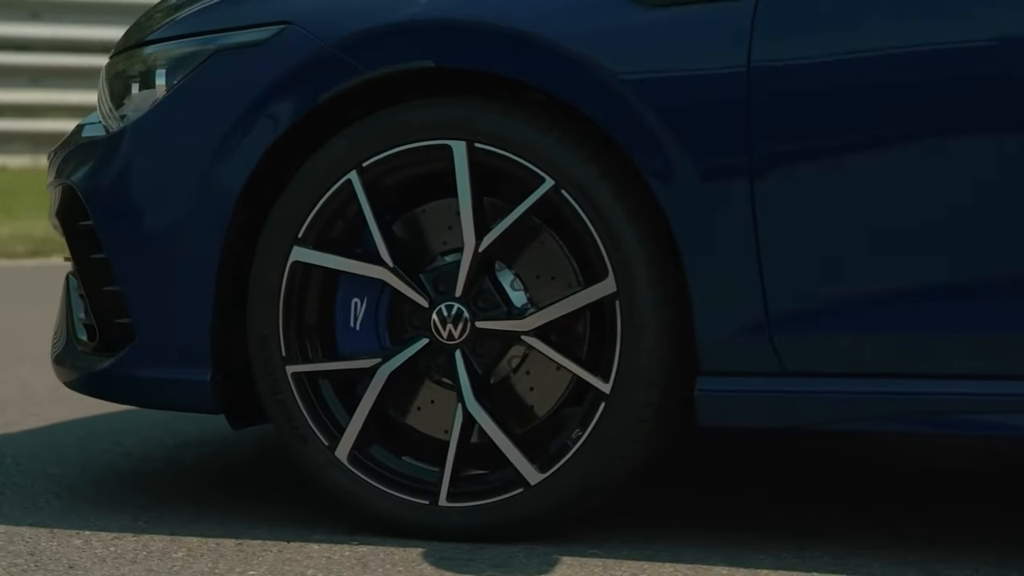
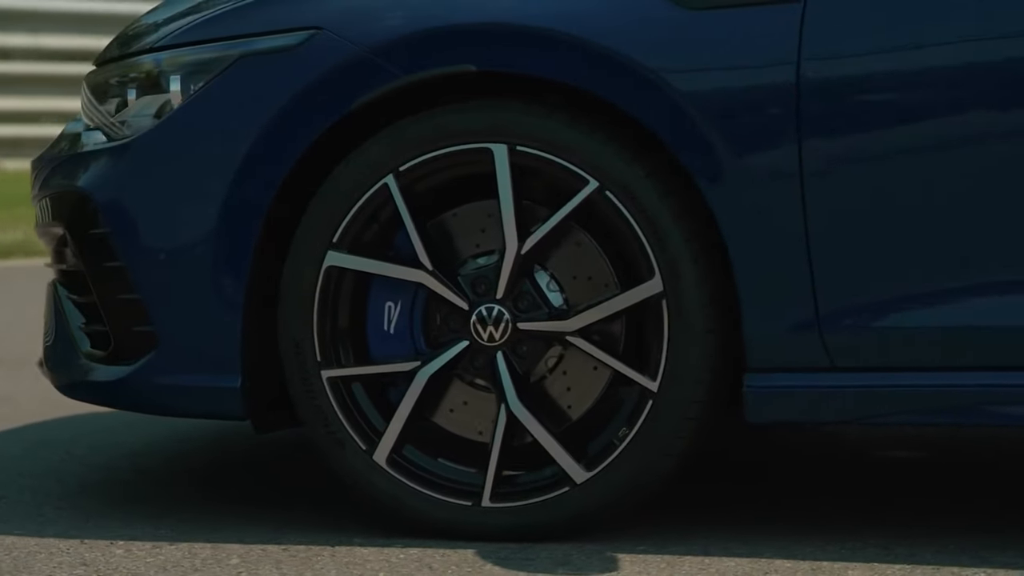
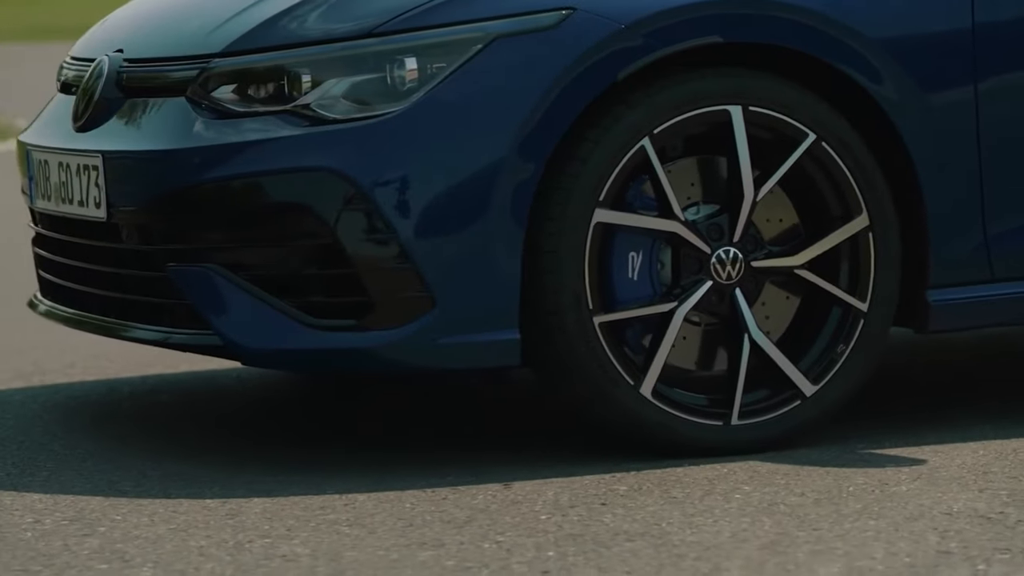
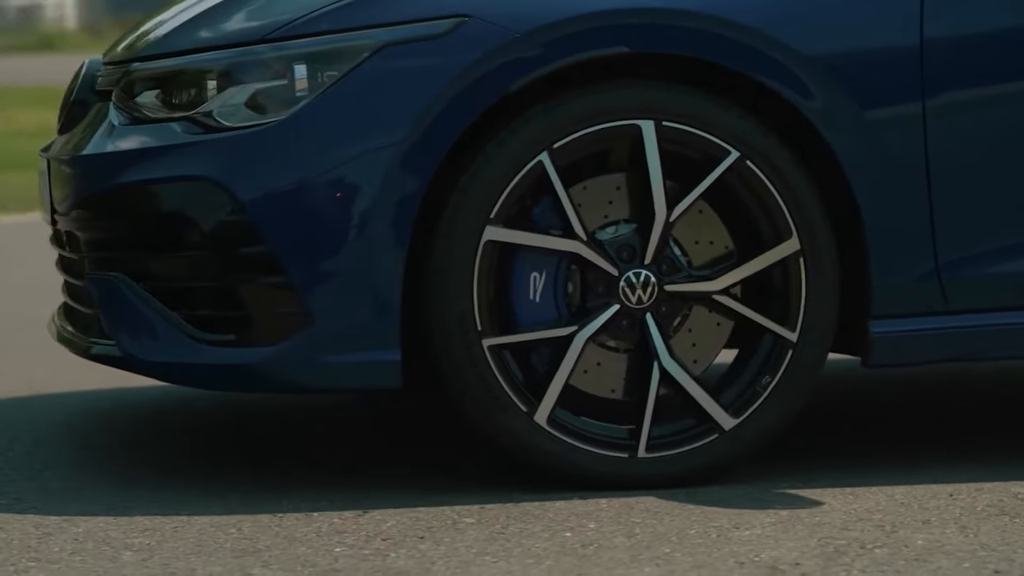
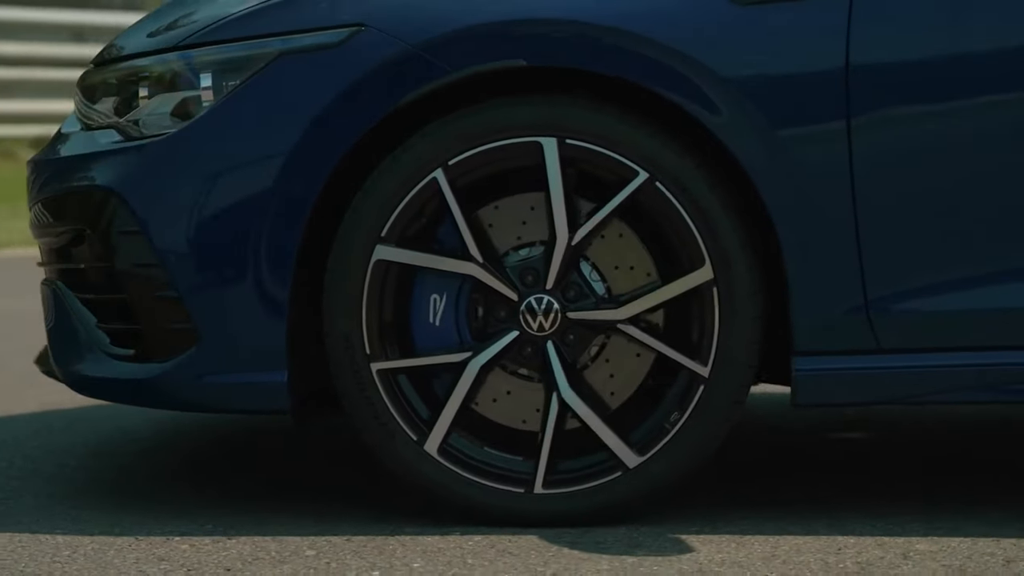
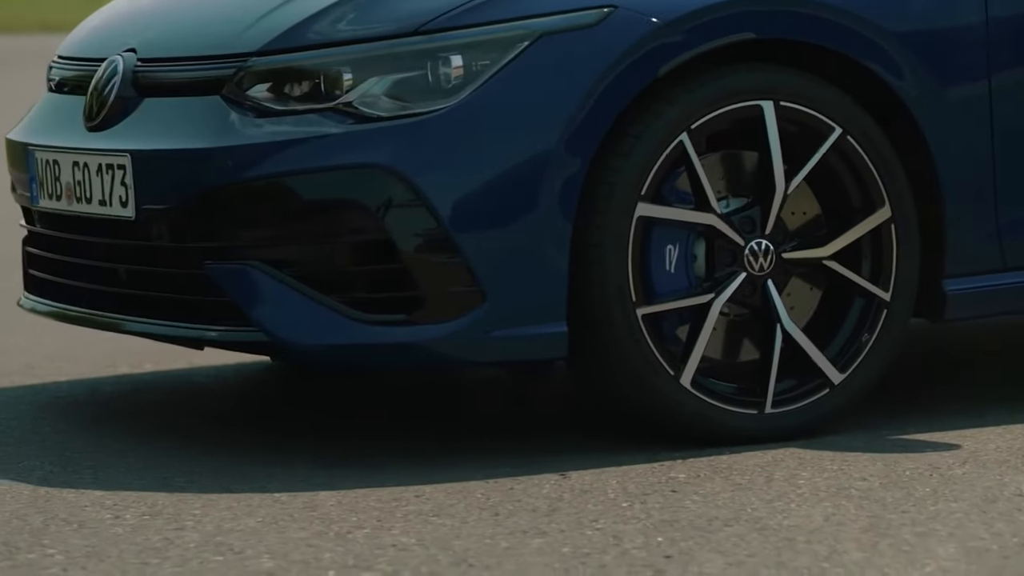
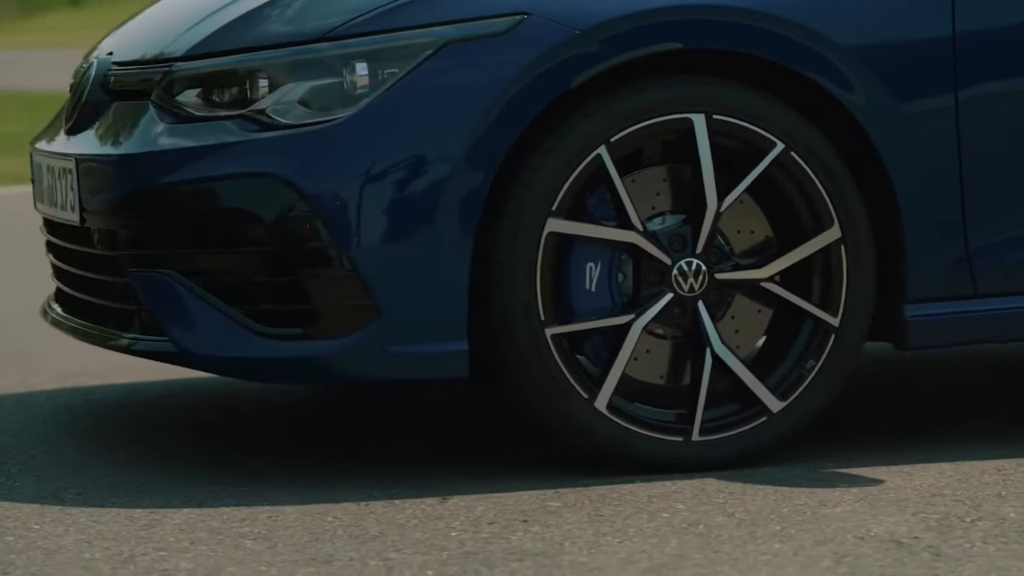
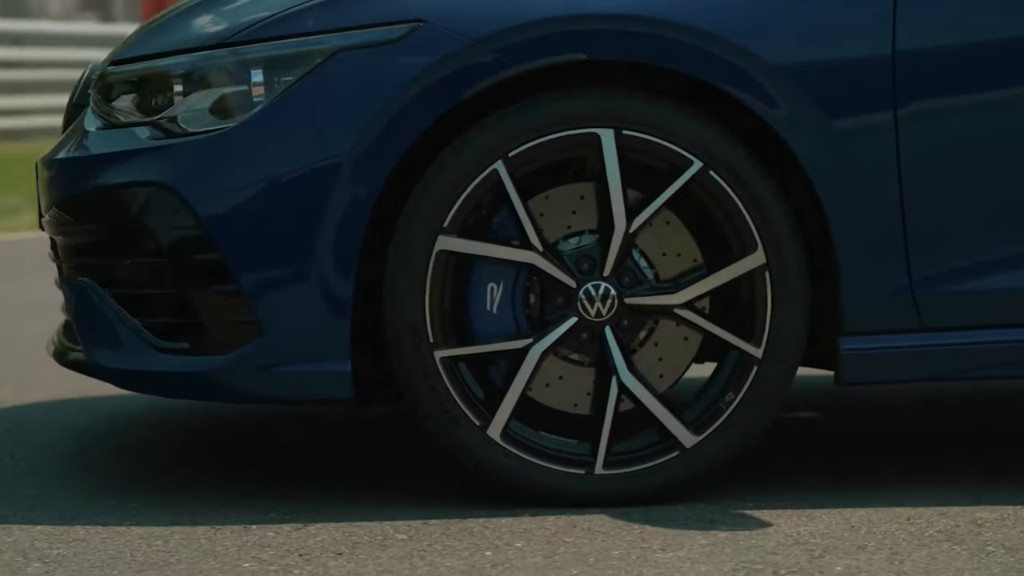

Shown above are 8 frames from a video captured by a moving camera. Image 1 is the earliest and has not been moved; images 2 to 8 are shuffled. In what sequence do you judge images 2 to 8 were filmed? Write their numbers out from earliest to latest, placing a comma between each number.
2, 5, 8, 4, 7, 3, 6
